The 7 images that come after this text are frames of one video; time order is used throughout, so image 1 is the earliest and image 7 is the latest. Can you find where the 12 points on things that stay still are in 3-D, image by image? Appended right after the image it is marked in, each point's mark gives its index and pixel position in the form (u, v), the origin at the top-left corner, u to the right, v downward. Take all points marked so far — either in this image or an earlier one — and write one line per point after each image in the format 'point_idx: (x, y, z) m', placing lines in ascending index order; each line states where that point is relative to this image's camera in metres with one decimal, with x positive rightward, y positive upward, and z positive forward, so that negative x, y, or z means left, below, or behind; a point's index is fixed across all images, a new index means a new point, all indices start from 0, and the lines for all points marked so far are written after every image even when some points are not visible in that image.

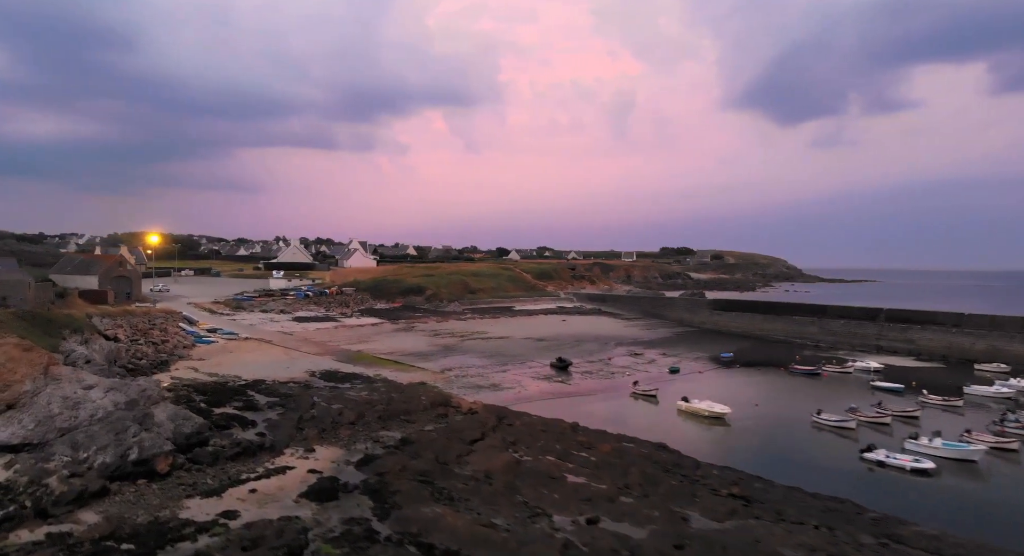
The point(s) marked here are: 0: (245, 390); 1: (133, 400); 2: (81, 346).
0: (-8.3, -3.6, +18.9) m
1: (-8.1, -2.6, +13.0) m
2: (-13.7, -2.2, +19.1) m
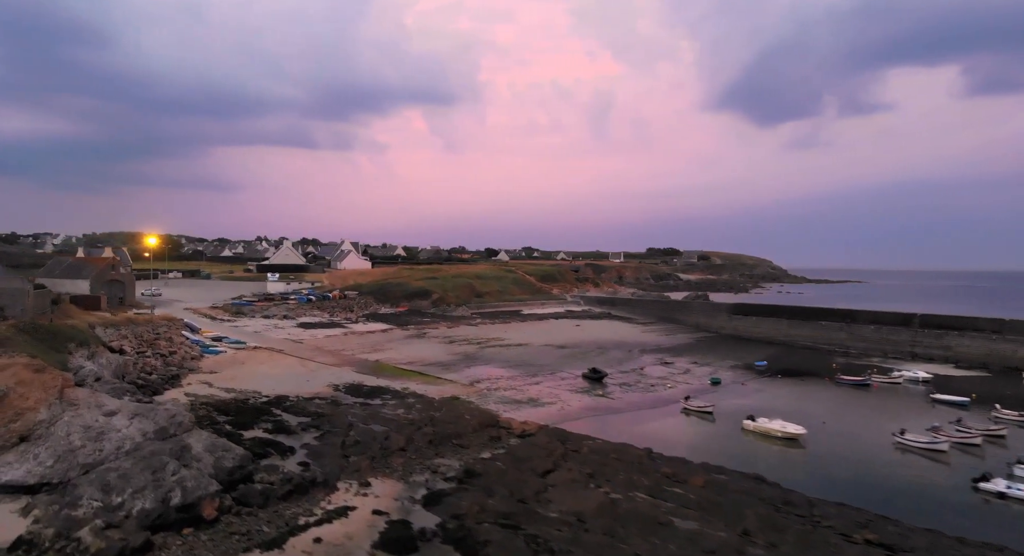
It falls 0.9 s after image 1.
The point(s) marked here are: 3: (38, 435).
0: (-7.0, -3.8, +17.5) m
1: (-6.7, -2.9, +11.5) m
2: (-12.3, -2.4, +17.6) m
3: (-8.4, -2.8, +10.7) m
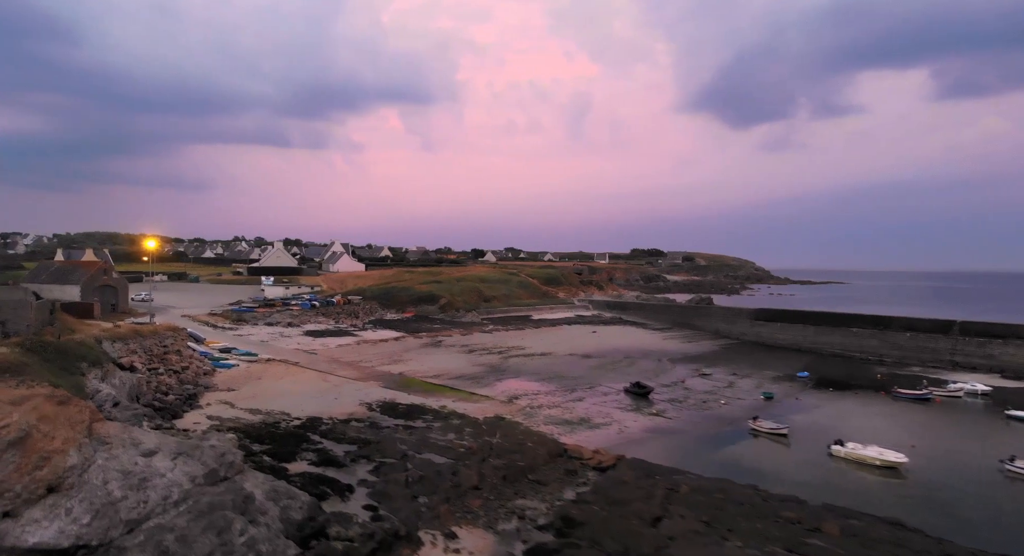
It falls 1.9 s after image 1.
0: (-5.4, -4.2, +15.9) m
1: (-4.9, -3.2, +9.9) m
2: (-10.7, -2.8, +15.9) m
3: (-6.7, -3.1, +9.1) m
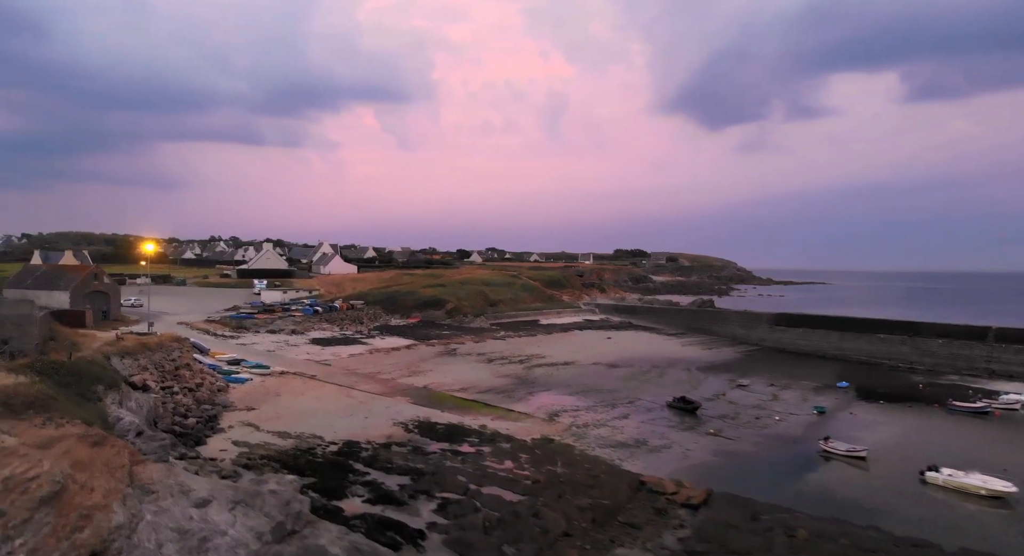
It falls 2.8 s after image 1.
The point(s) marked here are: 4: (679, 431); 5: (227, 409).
0: (-3.9, -4.5, +14.5) m
1: (-3.3, -3.5, +8.5) m
2: (-9.2, -3.1, +14.3) m
3: (-5.0, -3.4, +7.6) m
4: (+5.0, -4.6, +18.2) m
5: (-9.2, -4.3, +19.6) m
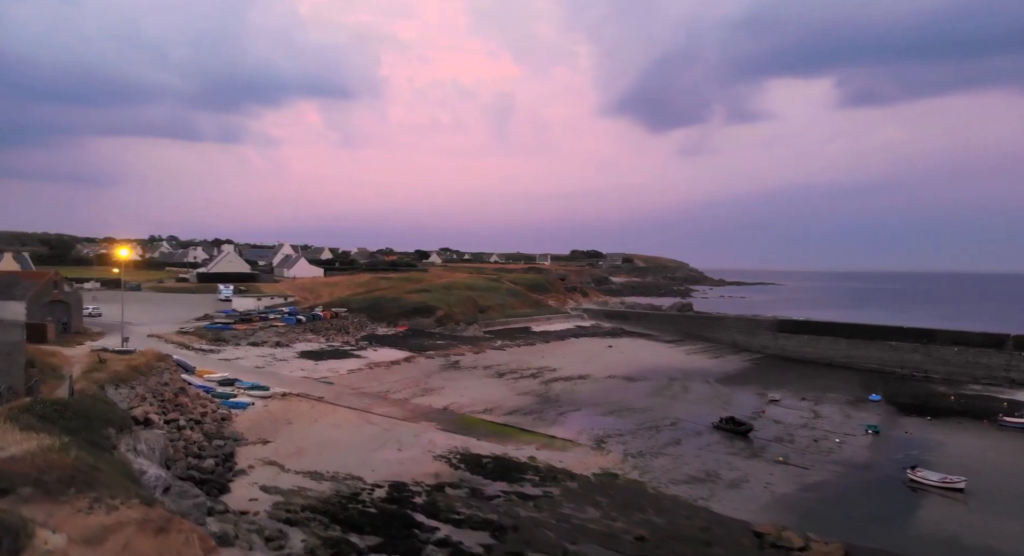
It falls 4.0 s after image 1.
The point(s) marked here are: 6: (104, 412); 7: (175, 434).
0: (-2.1, -4.9, +12.6) m
1: (-1.2, -4.0, +6.7) m
2: (-7.5, -3.6, +12.1) m
3: (-2.8, -3.9, +5.7) m
4: (+6.5, -5.1, +16.9) m
5: (-7.8, -4.7, +17.3) m
6: (-9.0, -3.0, +13.2) m
7: (-8.9, -4.1, +15.9) m
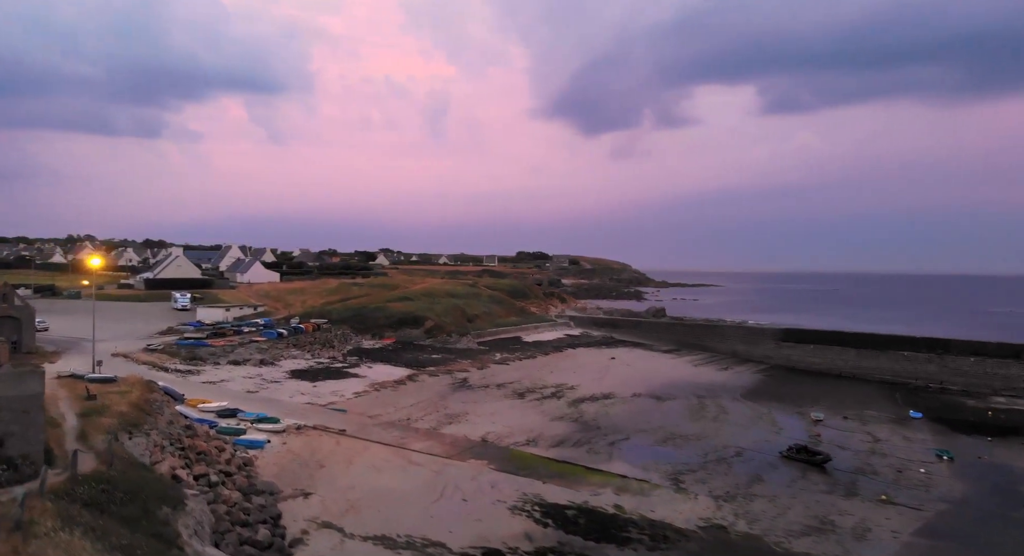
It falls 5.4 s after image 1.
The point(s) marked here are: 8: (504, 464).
0: (+0.3, -5.6, +10.6) m
1: (+1.8, -4.6, +4.8) m
2: (-4.9, -4.2, +9.6) m
3: (+0.2, -4.5, +3.6) m
4: (+8.6, -5.7, +15.6) m
5: (-5.8, -5.4, +14.8) m
6: (-6.6, -3.7, +10.6) m
7: (-6.7, -4.8, +13.3) m
8: (-0.3, -5.6, +18.2) m
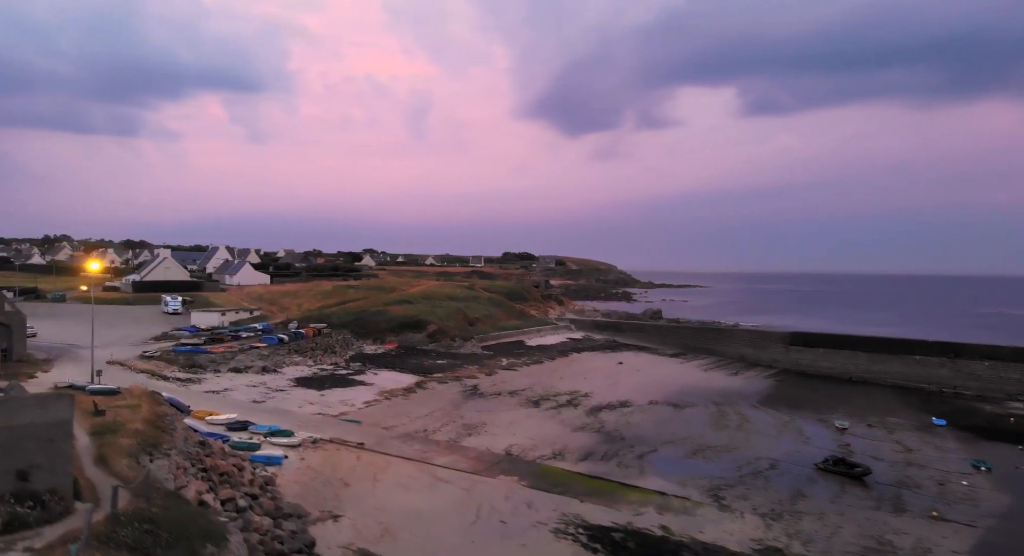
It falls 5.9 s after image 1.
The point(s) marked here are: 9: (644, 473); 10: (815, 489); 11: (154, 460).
0: (+1.4, -5.8, +9.9) m
1: (+3.0, -4.8, +4.1) m
2: (-3.8, -4.5, +8.8) m
3: (+1.5, -4.8, +3.0) m
4: (+9.5, -5.9, +15.1) m
5: (-4.8, -5.7, +14.0) m
6: (-5.5, -3.9, +9.8) m
7: (-5.6, -5.0, +12.5) m
8: (+0.6, -5.8, +17.5) m
9: (+4.0, -6.0, +18.5) m
10: (+8.4, -5.9, +17.1) m
11: (-8.1, -4.0, +13.4) m
